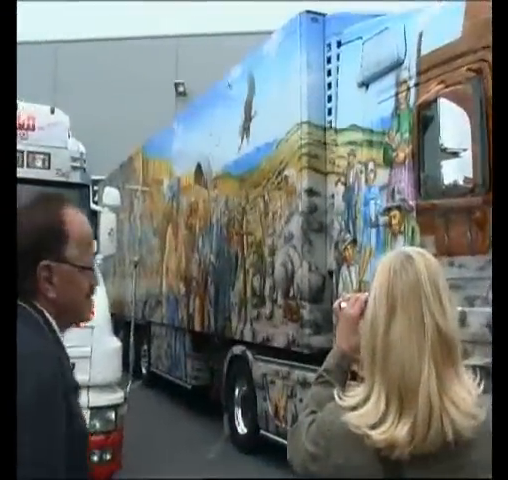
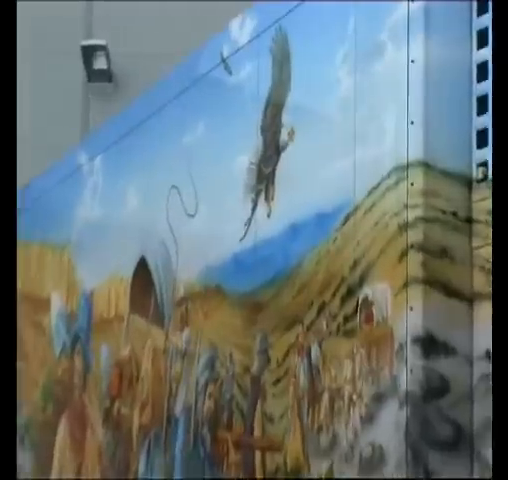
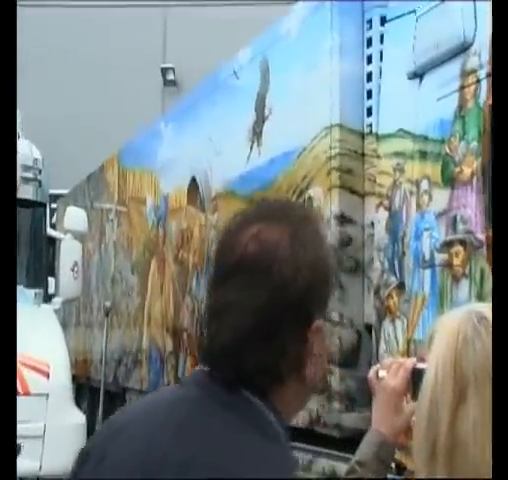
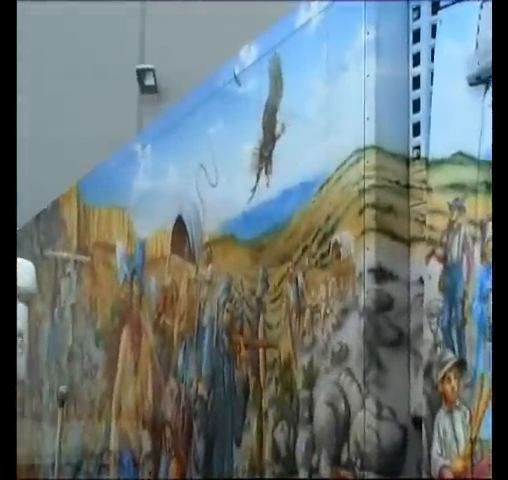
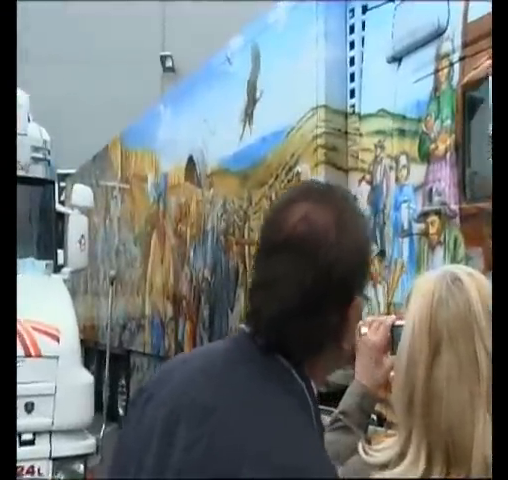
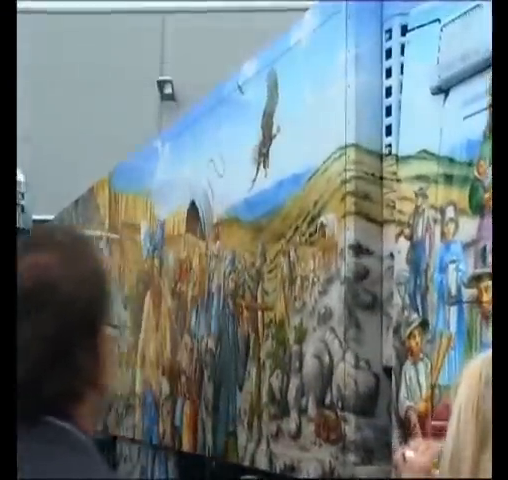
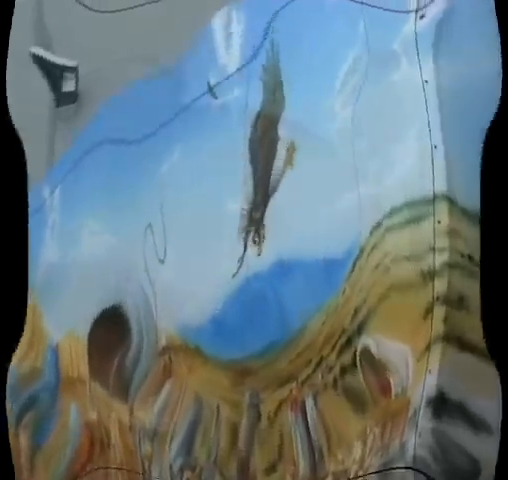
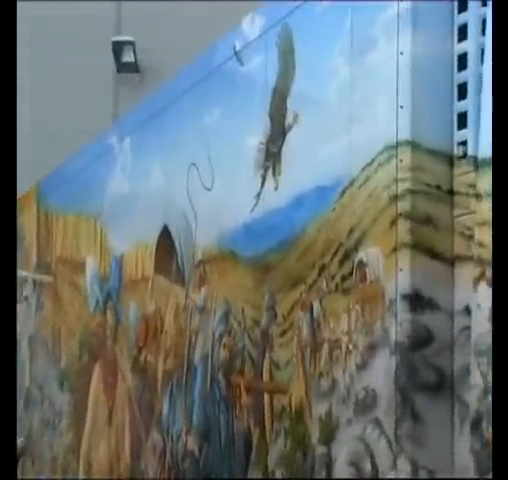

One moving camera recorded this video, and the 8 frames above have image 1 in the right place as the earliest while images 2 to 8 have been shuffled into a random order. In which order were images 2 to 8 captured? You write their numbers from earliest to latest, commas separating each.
5, 3, 6, 4, 8, 2, 7
